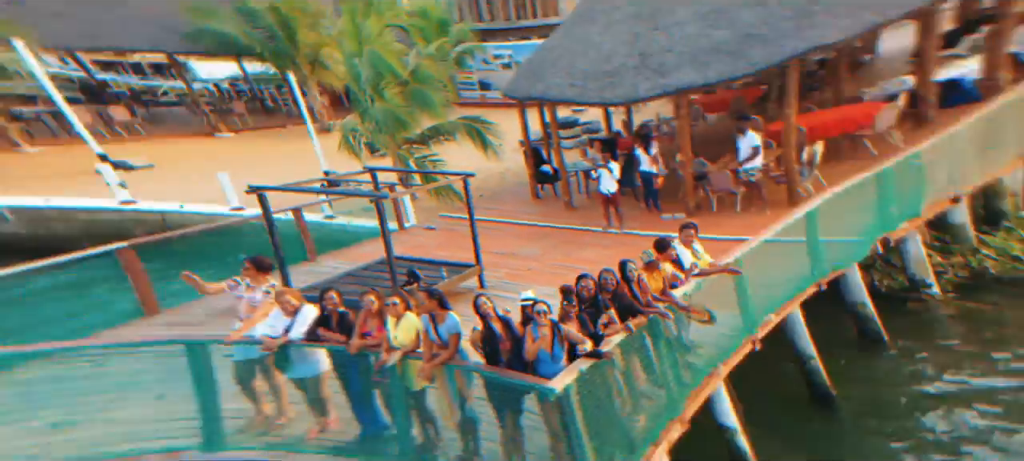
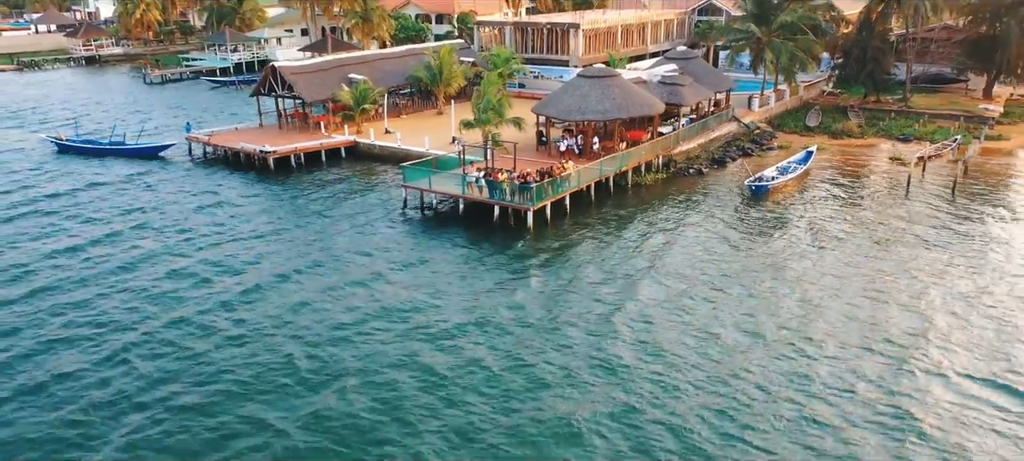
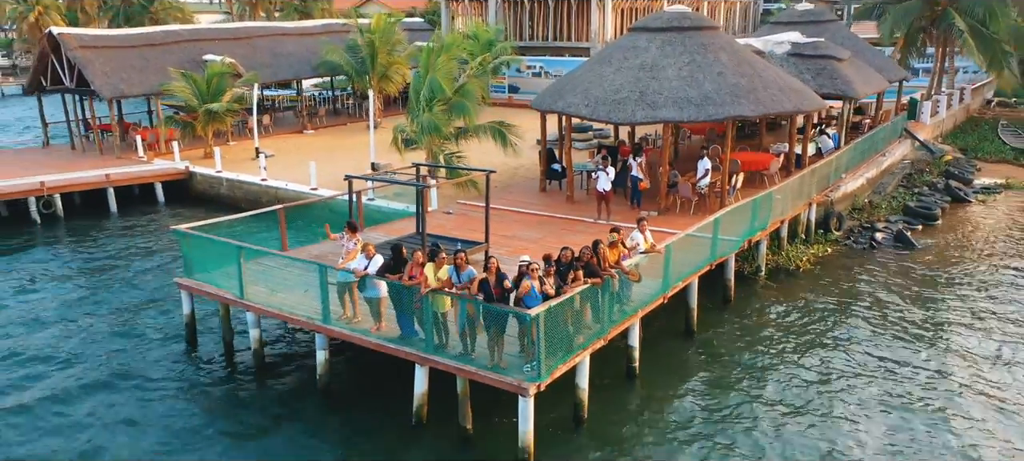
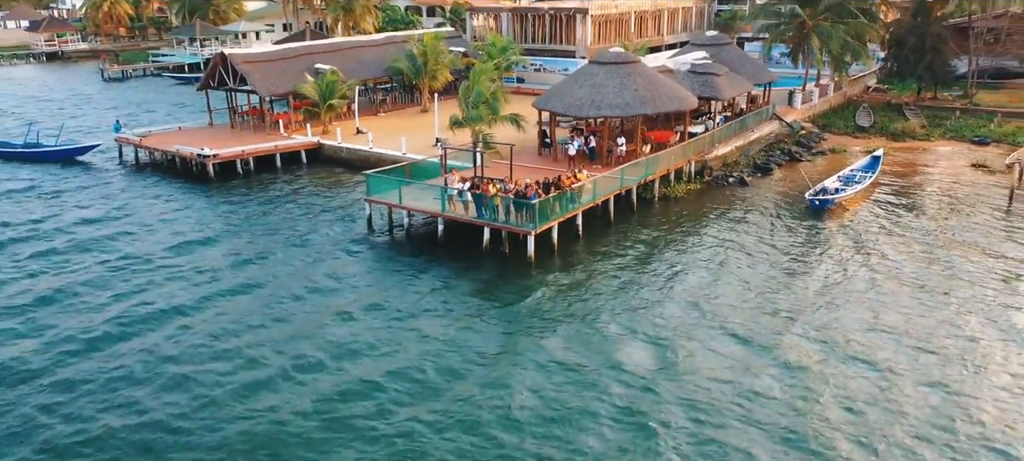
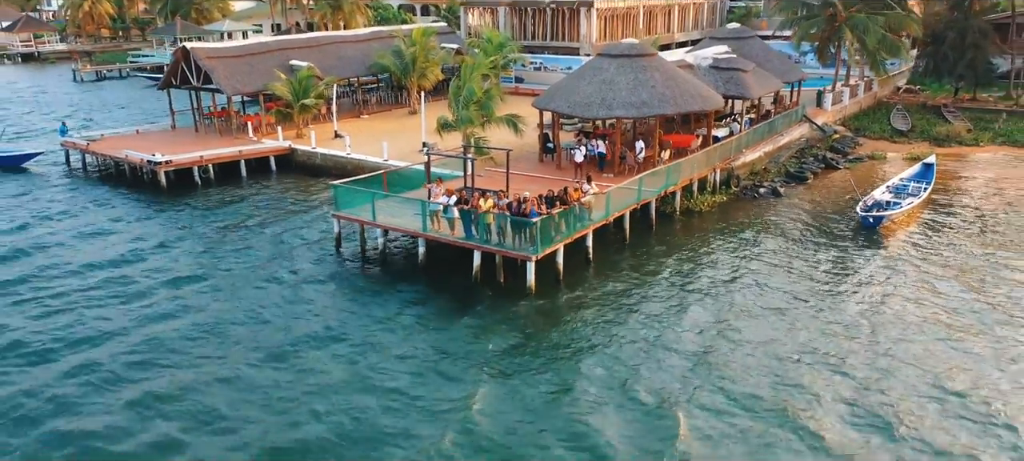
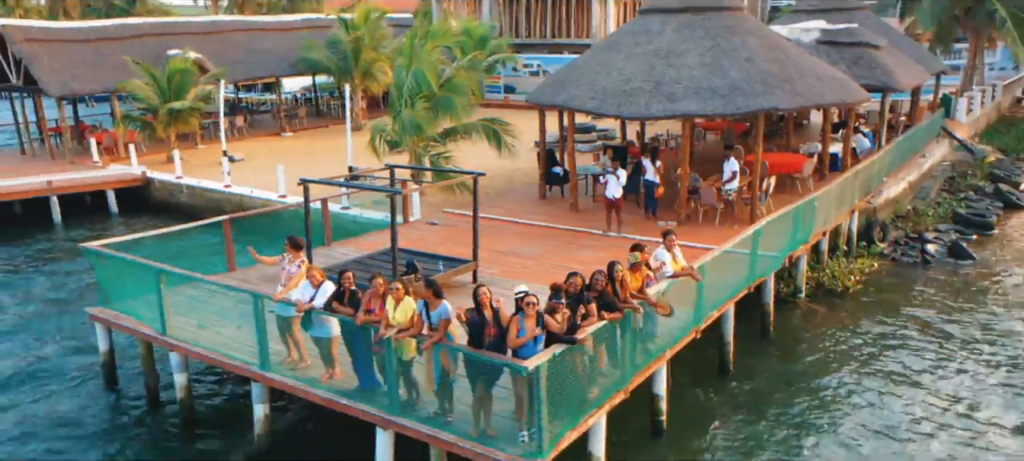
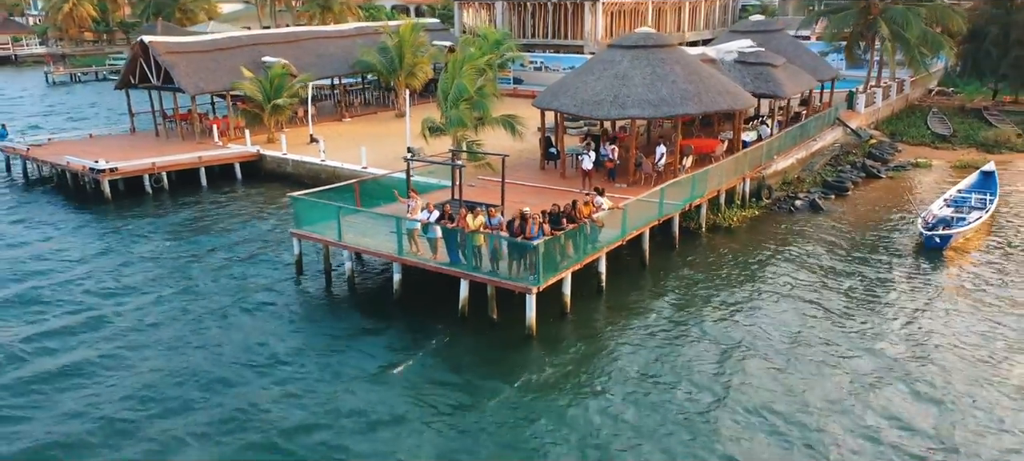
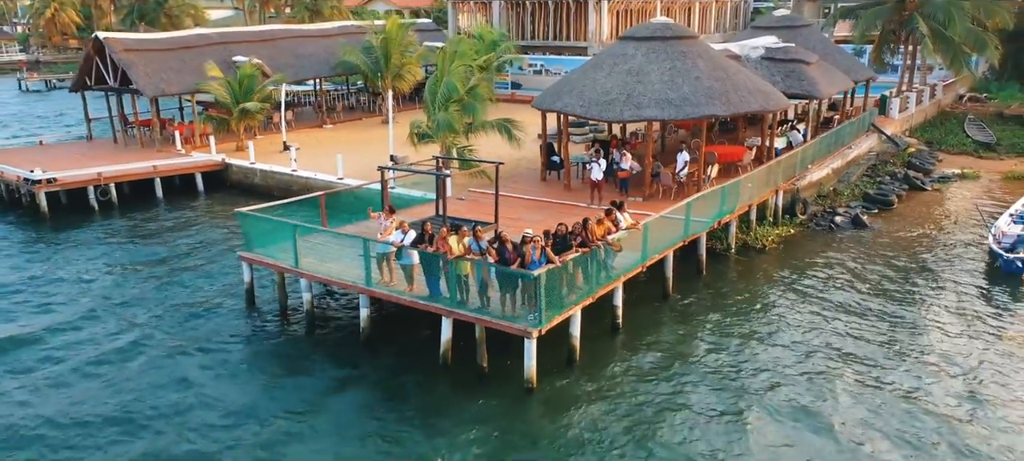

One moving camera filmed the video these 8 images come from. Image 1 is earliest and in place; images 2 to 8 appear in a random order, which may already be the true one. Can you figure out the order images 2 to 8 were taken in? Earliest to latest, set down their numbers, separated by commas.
6, 3, 8, 7, 5, 4, 2
